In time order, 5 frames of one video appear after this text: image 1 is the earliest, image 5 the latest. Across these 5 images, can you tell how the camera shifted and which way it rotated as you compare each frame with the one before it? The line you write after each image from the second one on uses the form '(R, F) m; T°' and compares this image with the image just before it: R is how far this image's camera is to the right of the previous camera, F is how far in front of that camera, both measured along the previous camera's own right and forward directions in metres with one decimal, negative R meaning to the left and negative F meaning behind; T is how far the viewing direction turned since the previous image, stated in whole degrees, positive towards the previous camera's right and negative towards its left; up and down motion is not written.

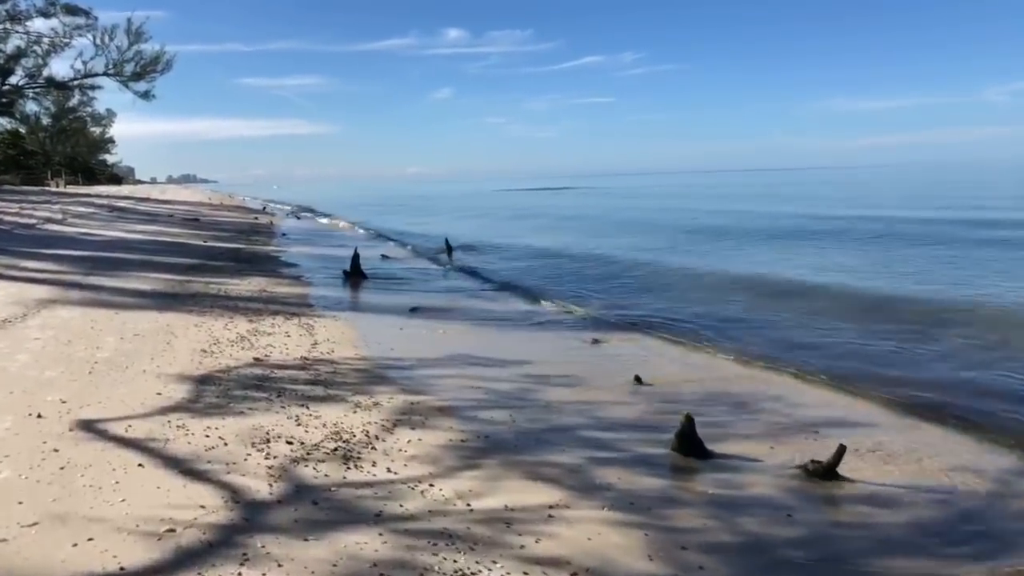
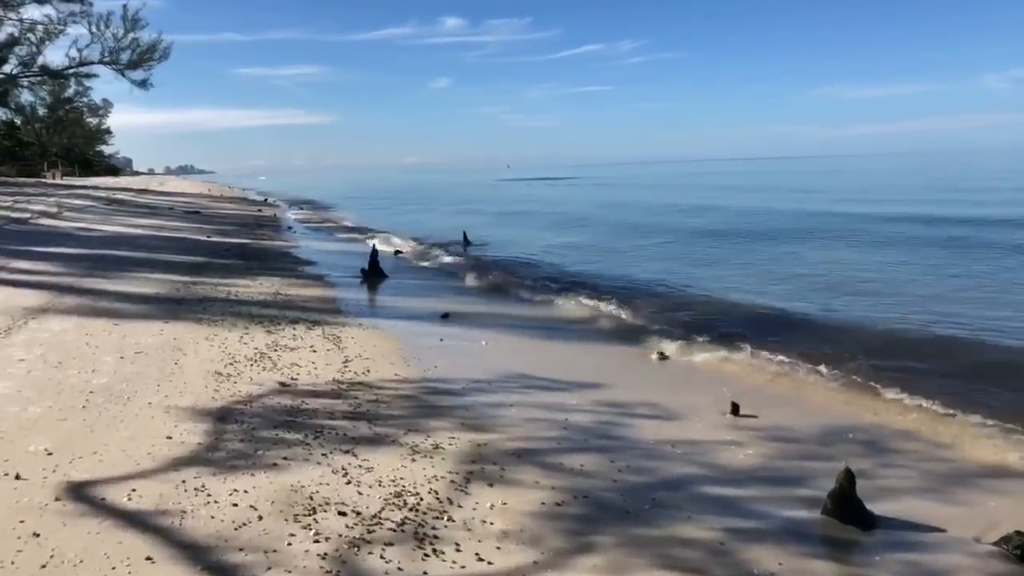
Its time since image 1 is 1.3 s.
(-1.0, +1.9) m; 0°
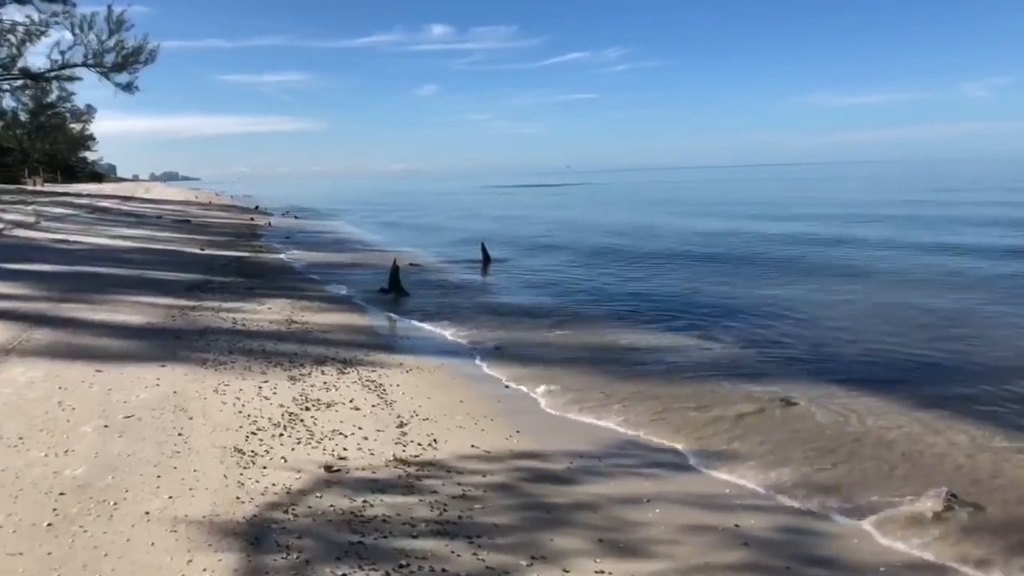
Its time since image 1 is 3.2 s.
(-1.4, +2.8) m; +1°
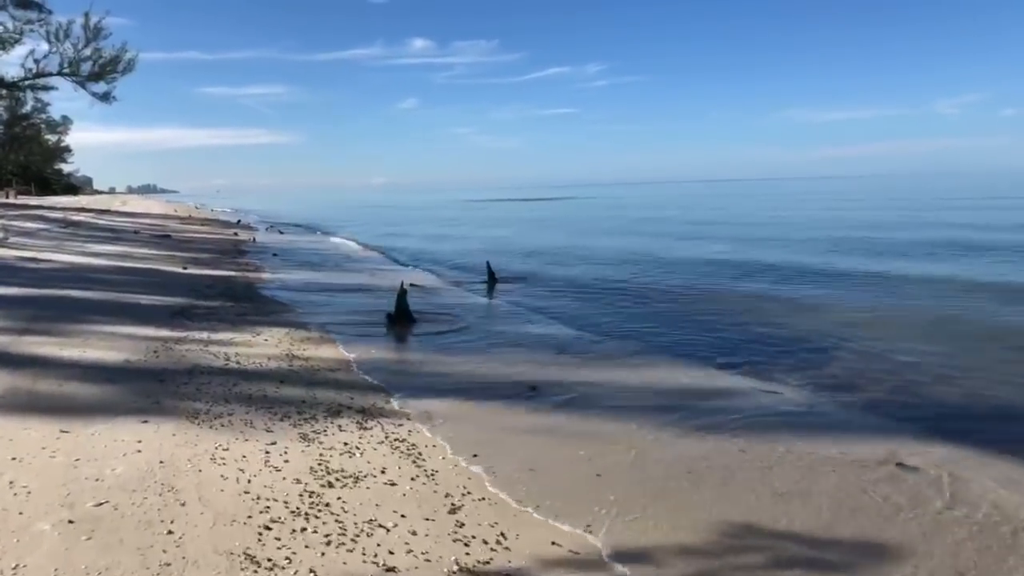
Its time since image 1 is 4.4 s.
(-1.0, +1.9) m; +1°
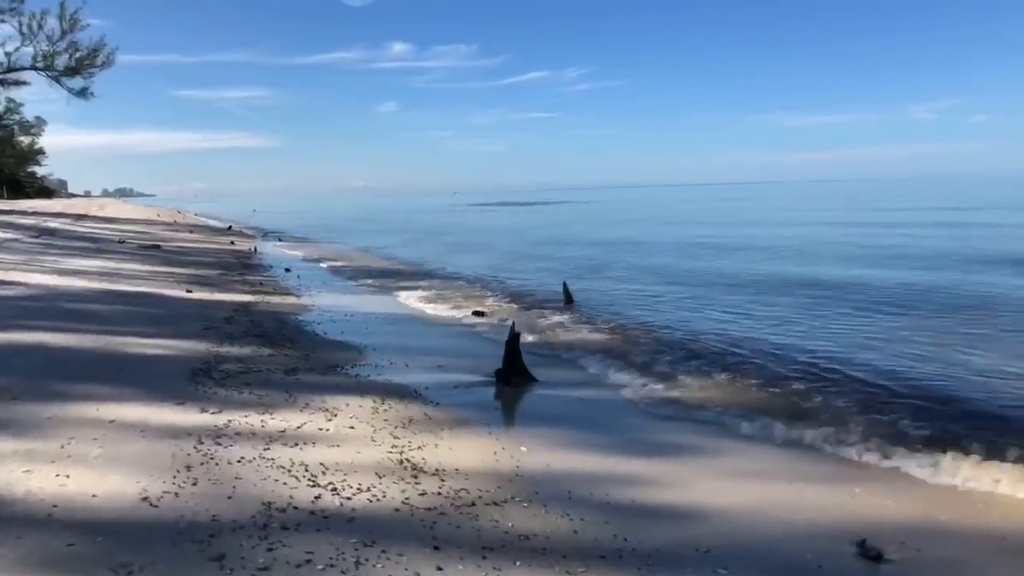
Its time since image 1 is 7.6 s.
(-3.1, +5.5) m; +1°
